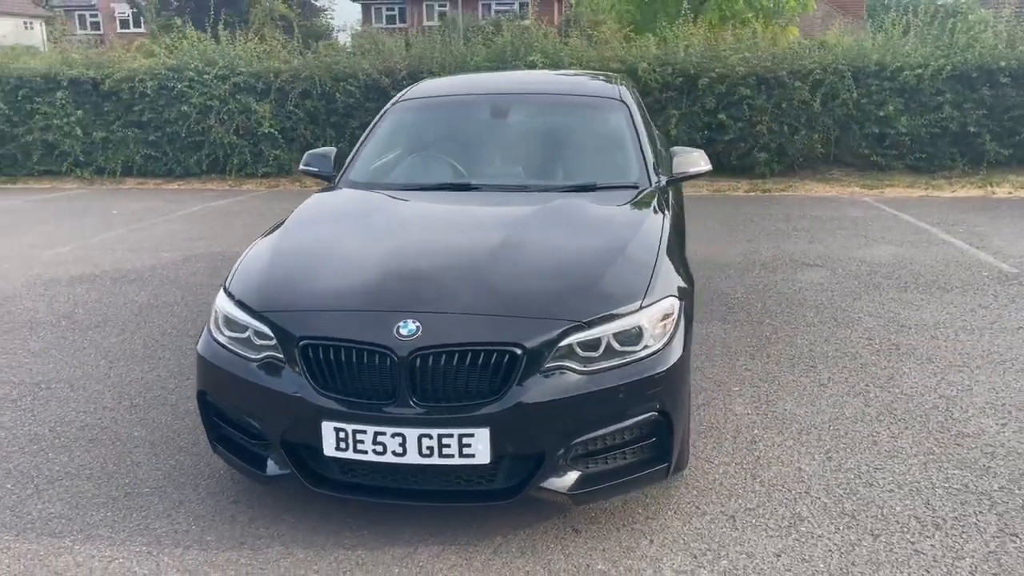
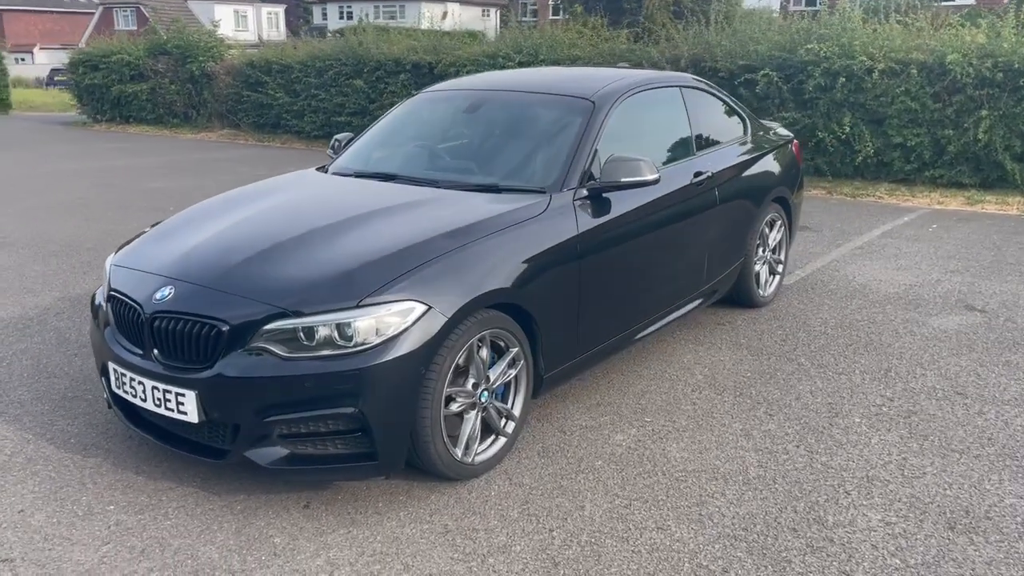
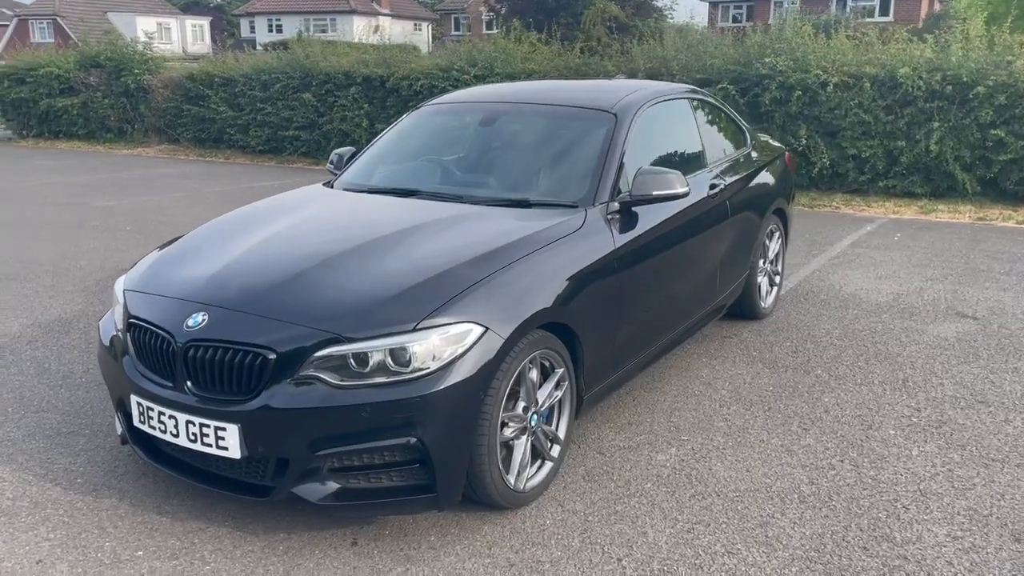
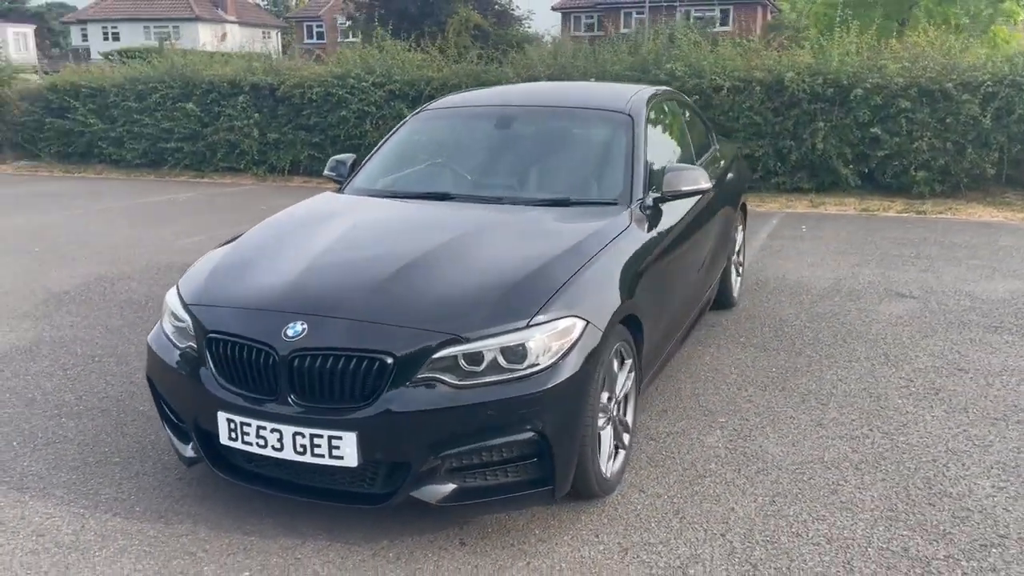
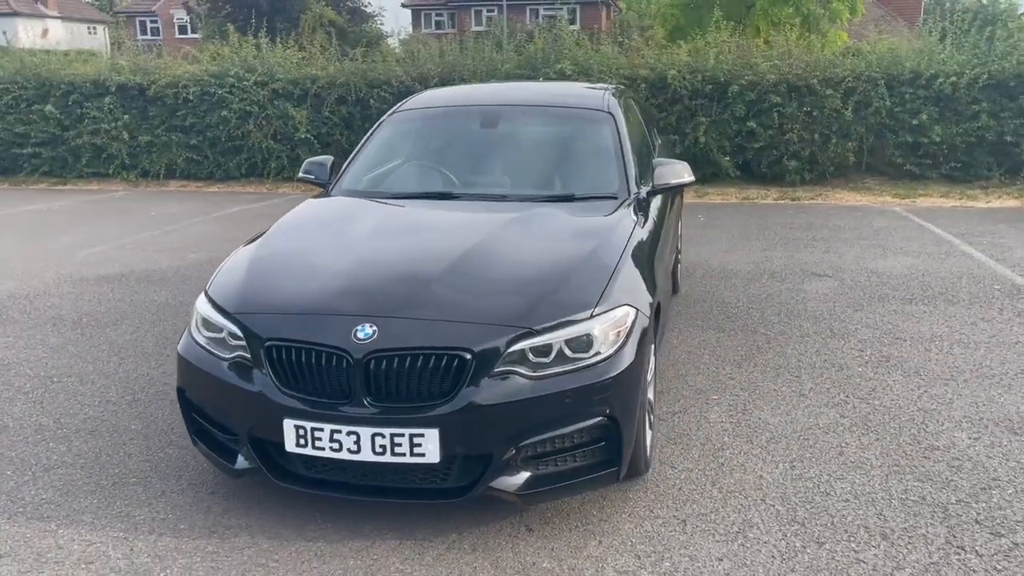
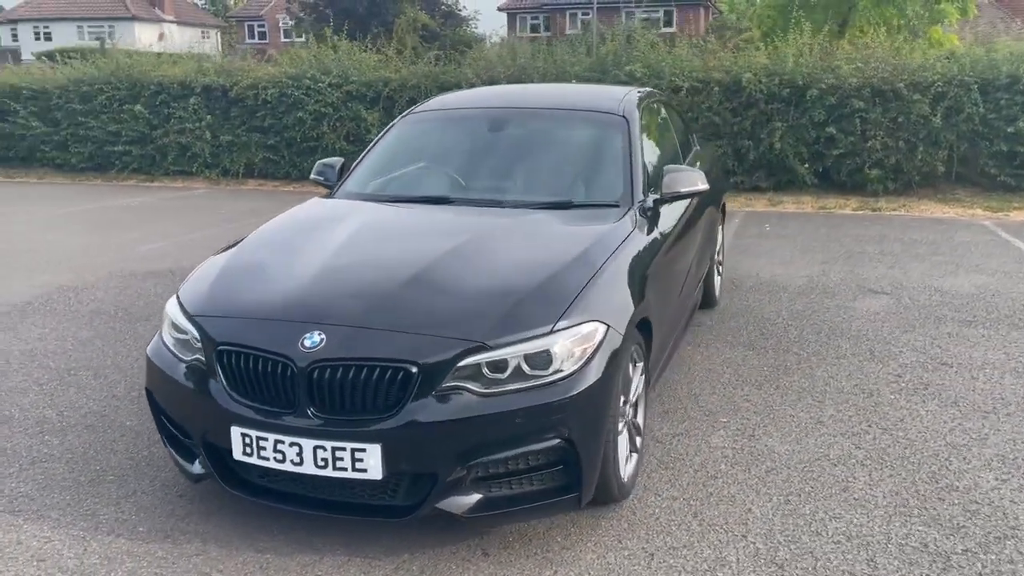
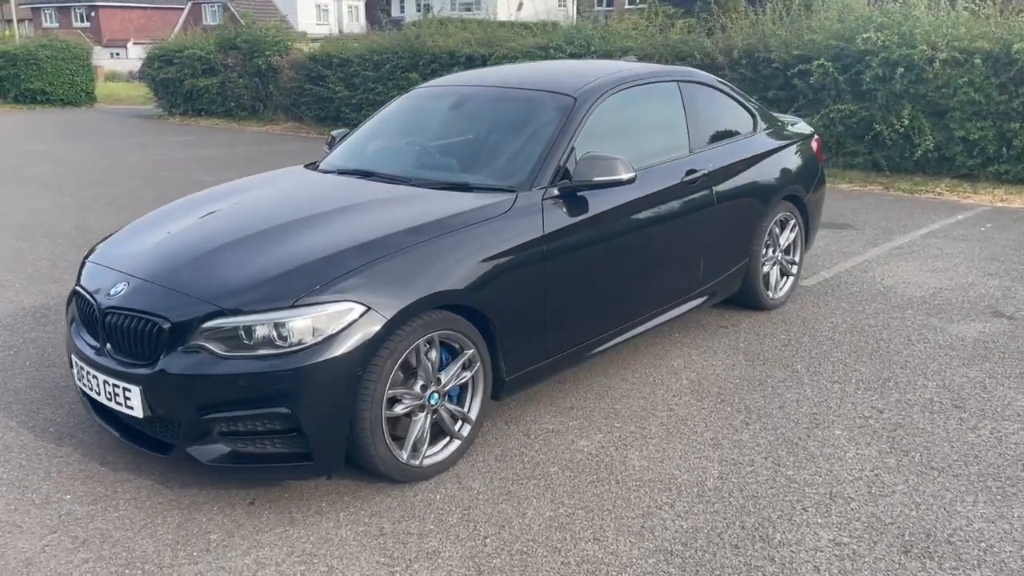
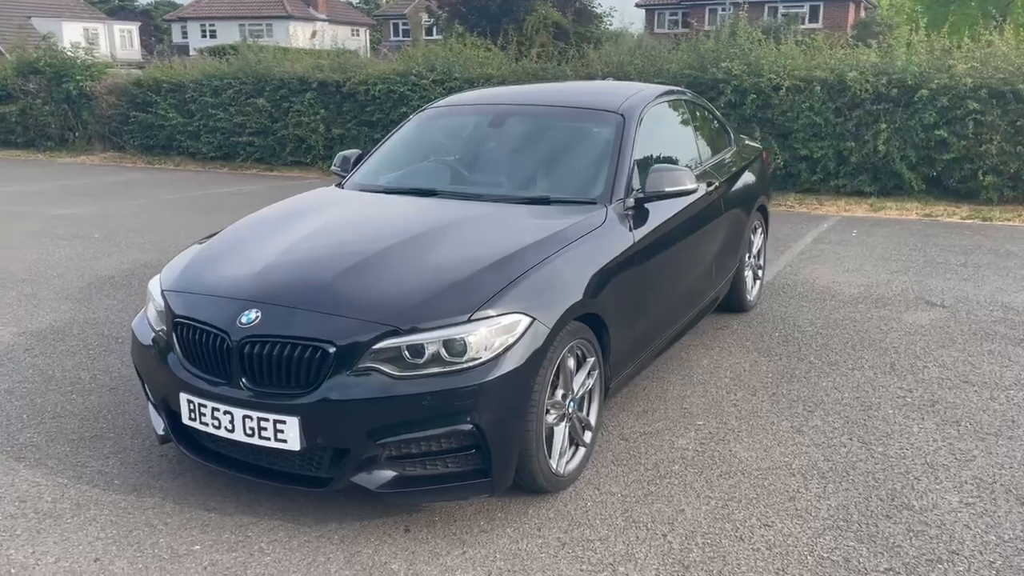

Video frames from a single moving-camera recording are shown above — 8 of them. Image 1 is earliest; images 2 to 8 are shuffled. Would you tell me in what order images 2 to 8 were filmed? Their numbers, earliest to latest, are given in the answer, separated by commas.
5, 6, 4, 8, 3, 2, 7
